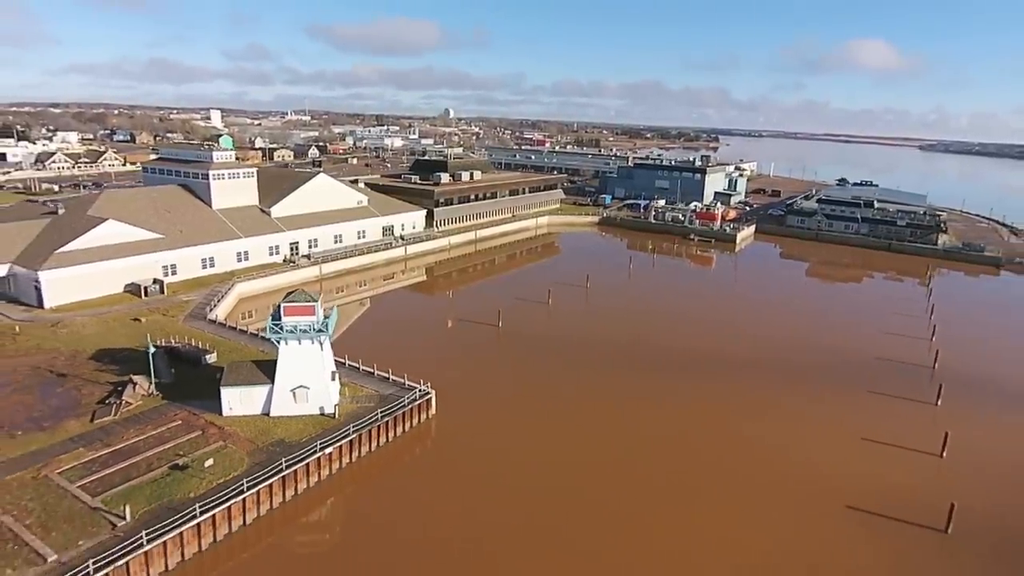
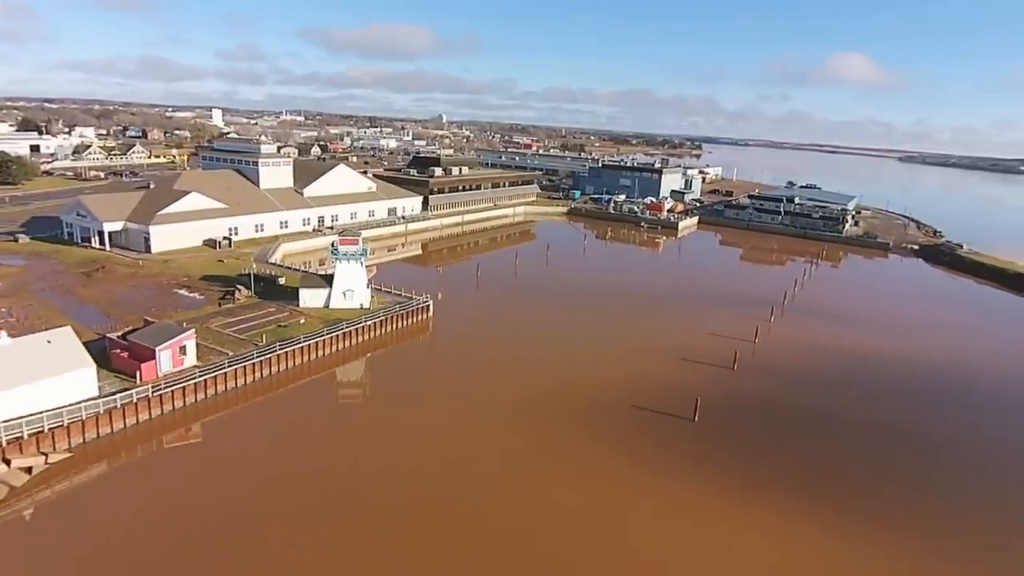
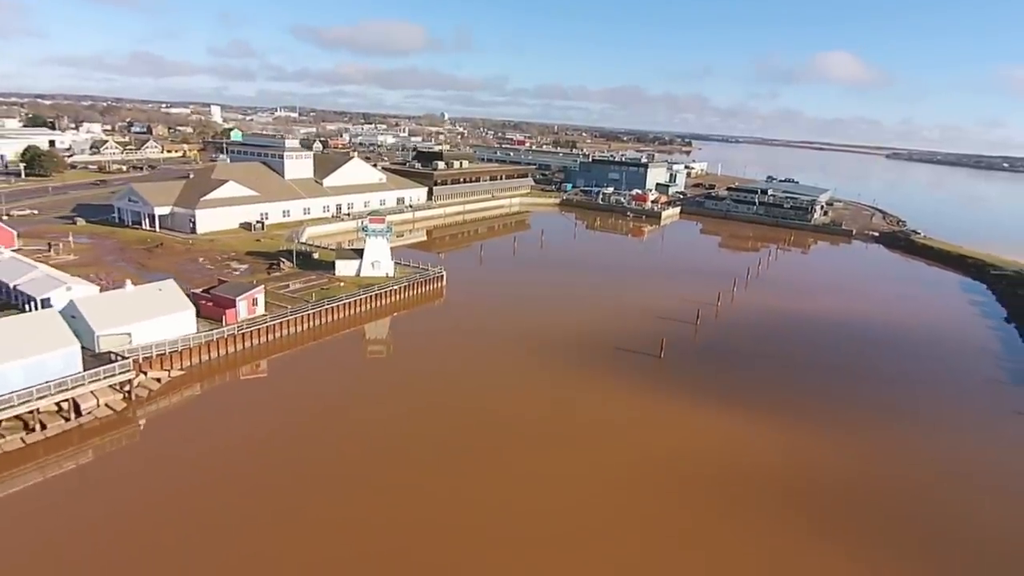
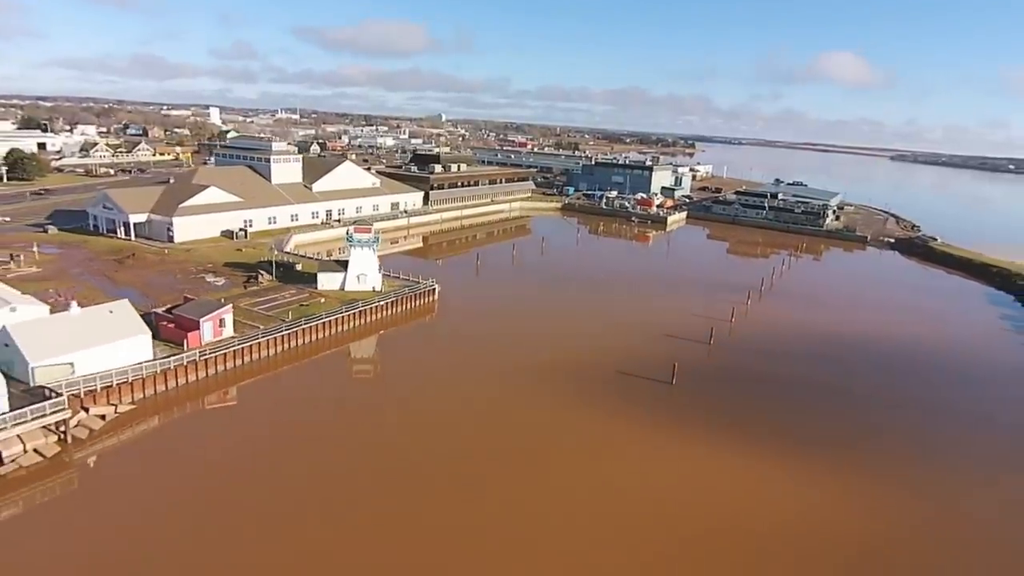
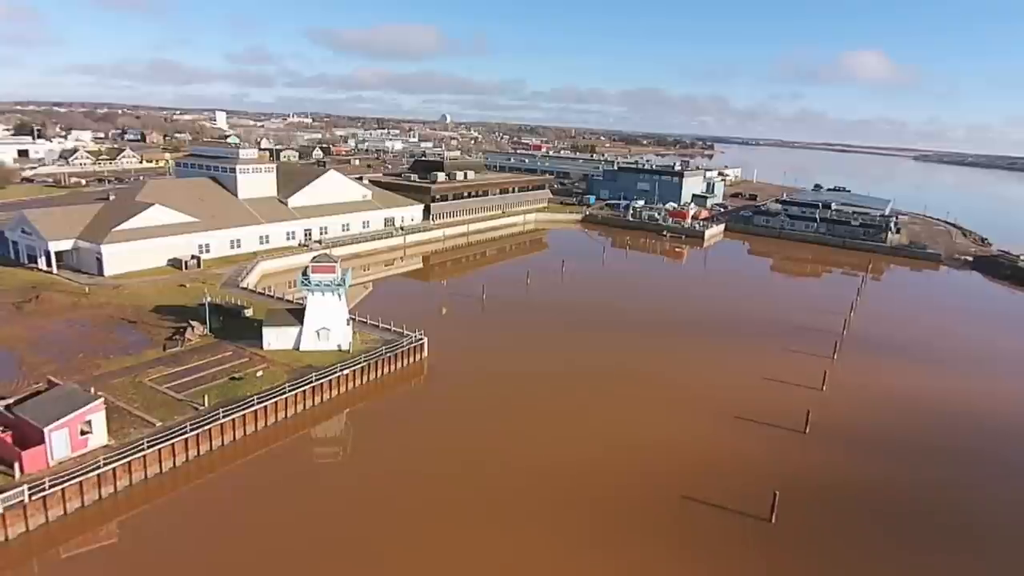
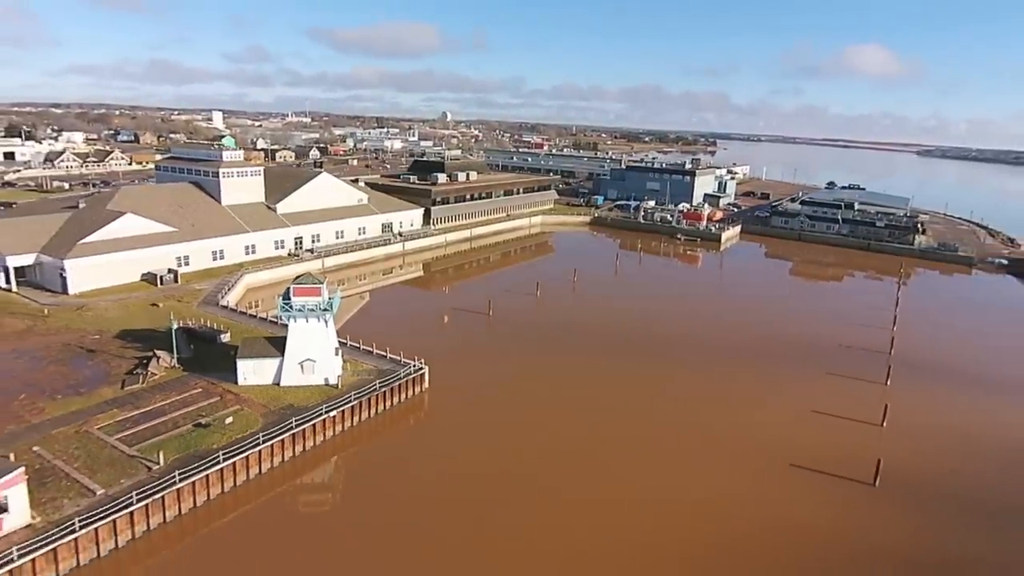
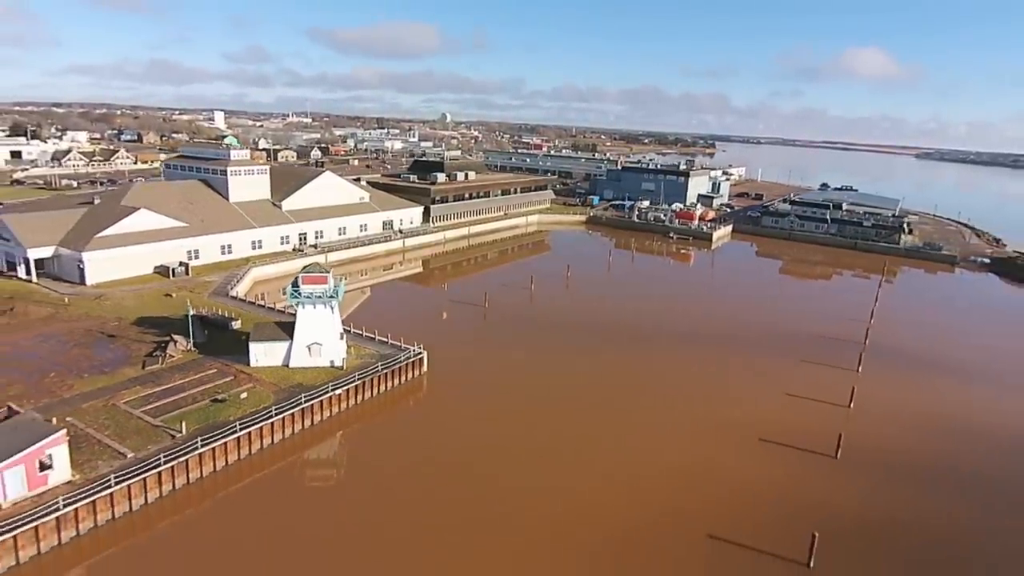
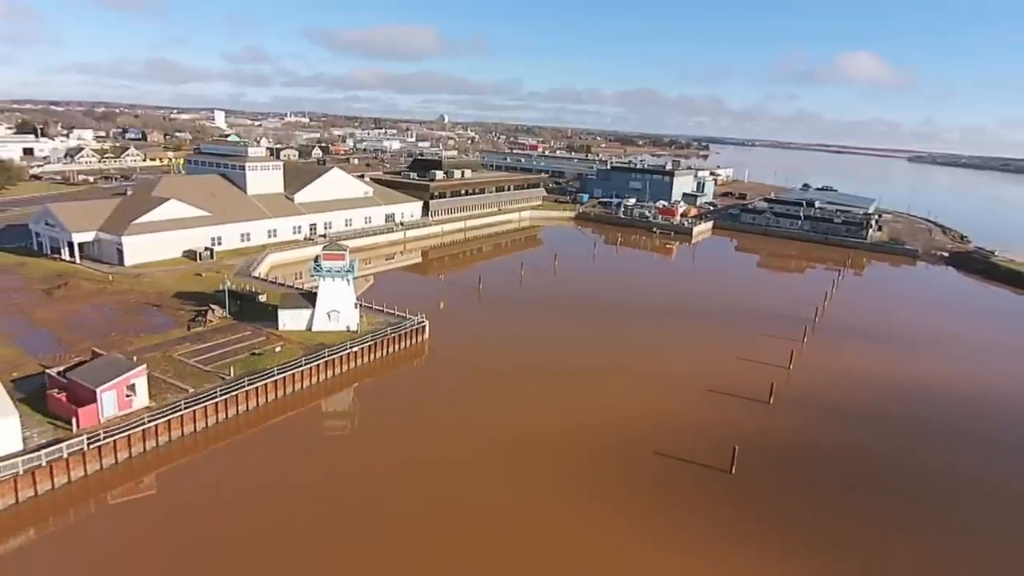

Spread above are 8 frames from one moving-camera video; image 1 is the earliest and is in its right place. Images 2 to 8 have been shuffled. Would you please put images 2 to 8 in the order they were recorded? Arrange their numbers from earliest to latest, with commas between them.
6, 7, 5, 8, 2, 4, 3
